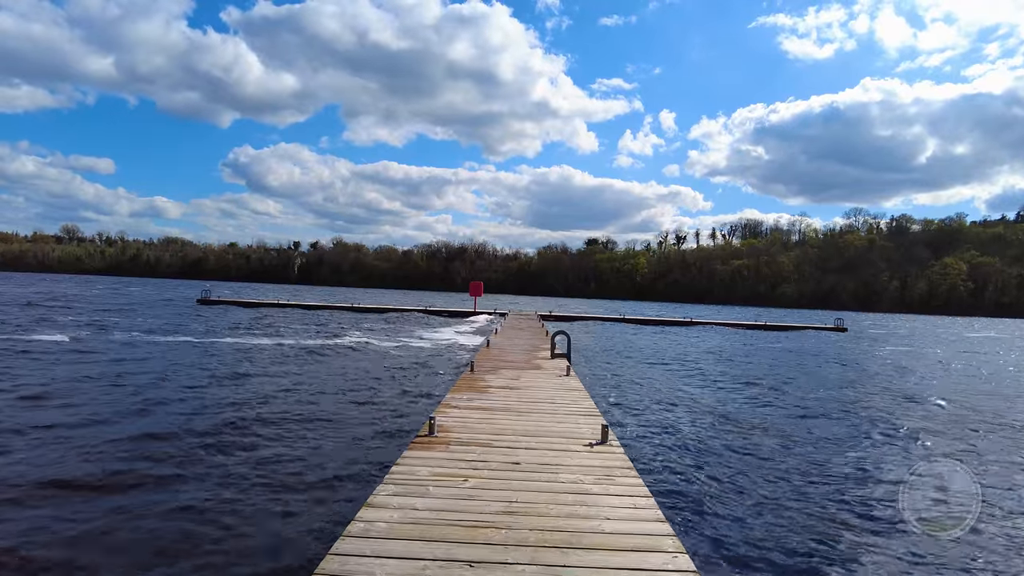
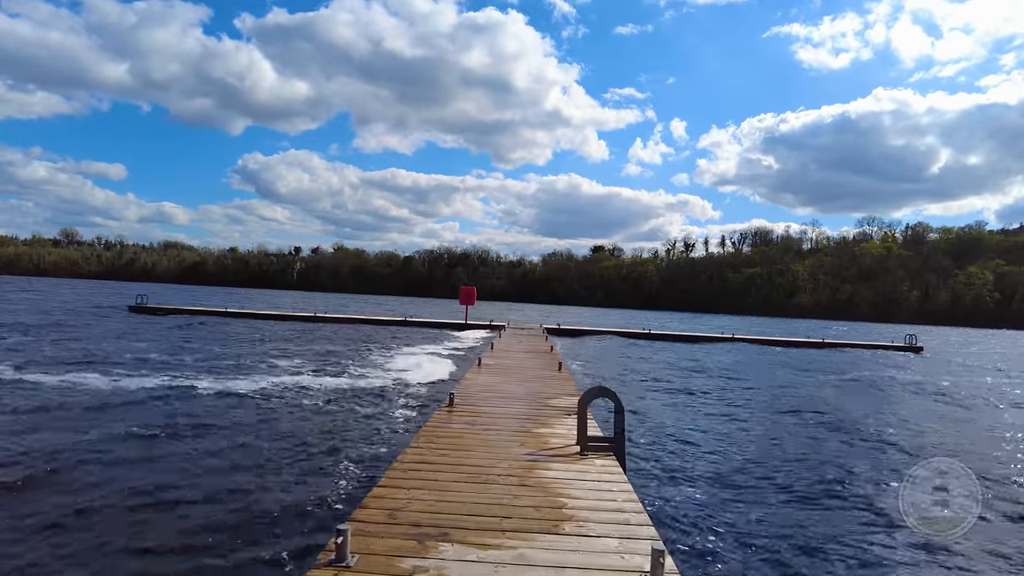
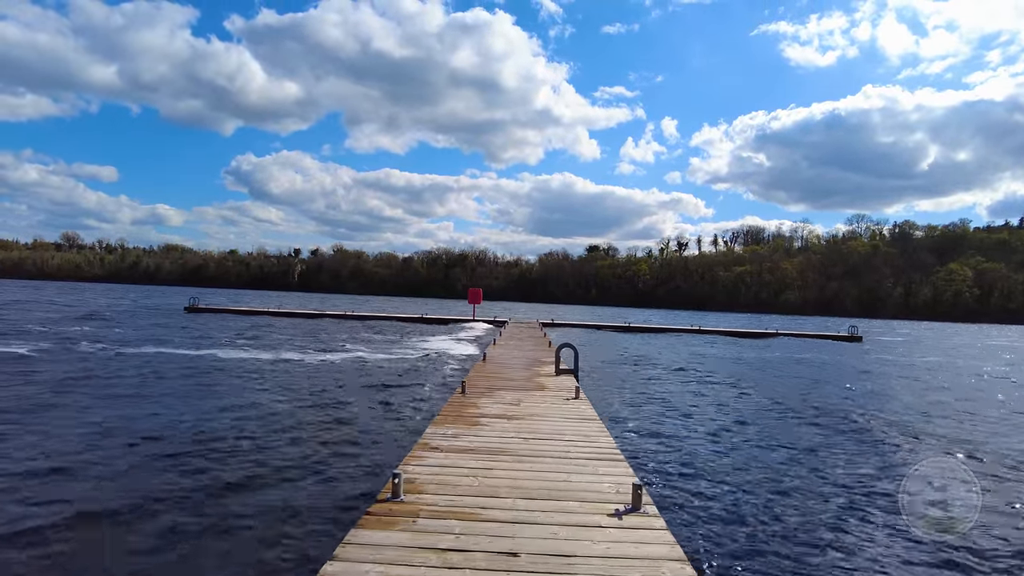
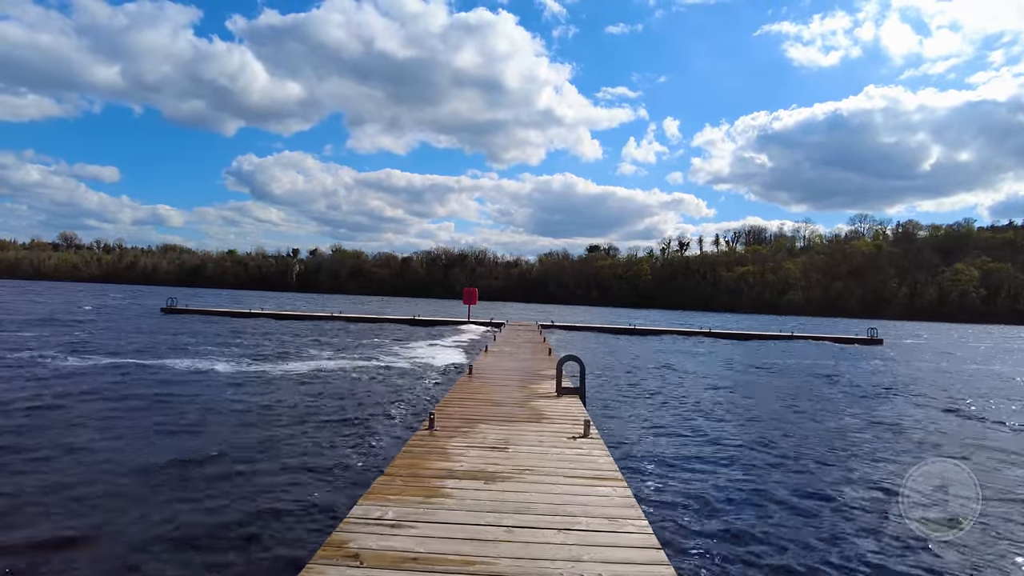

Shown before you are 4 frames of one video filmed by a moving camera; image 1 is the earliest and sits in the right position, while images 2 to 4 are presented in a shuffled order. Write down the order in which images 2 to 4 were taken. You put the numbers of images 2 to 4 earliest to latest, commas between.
3, 4, 2
